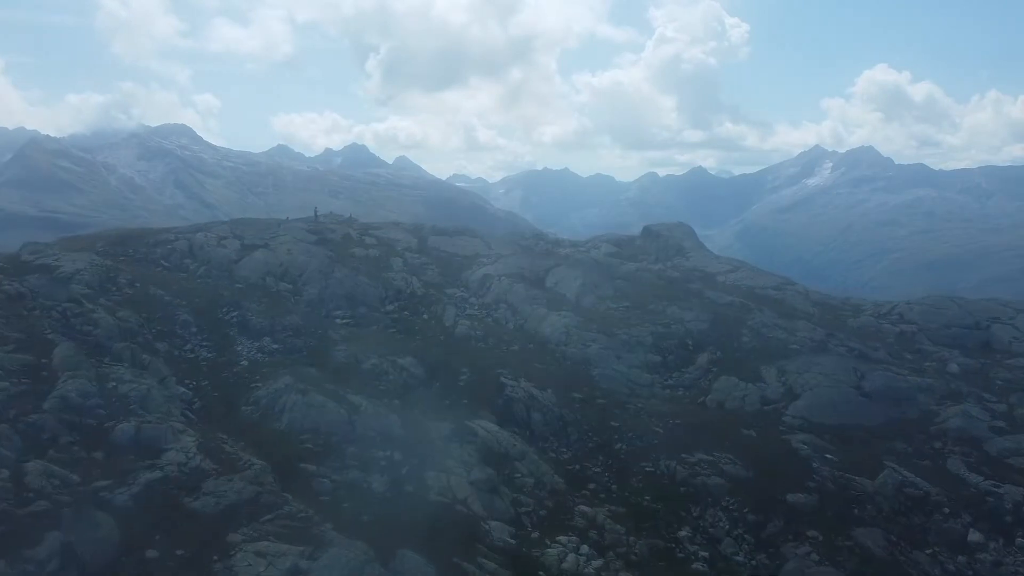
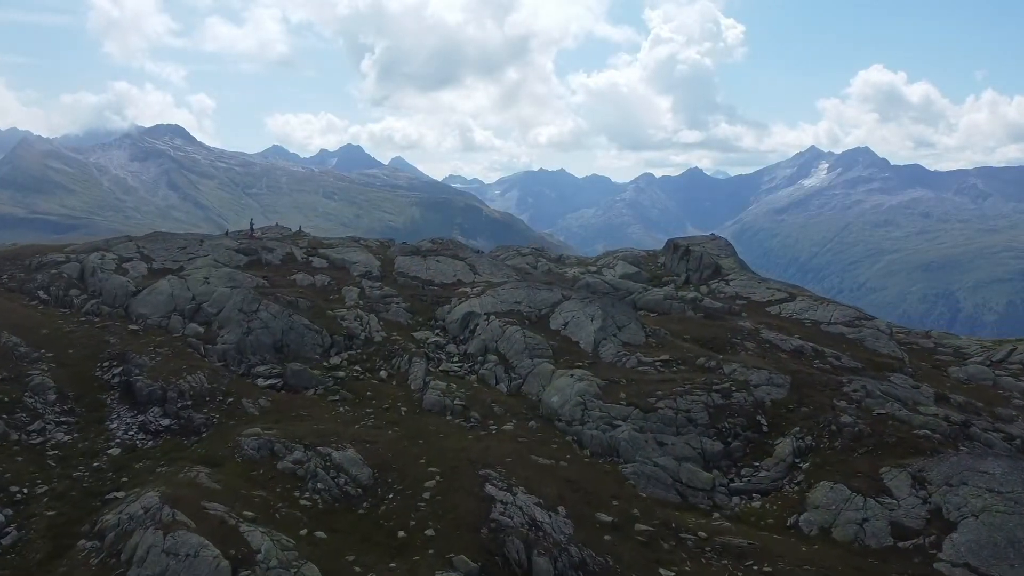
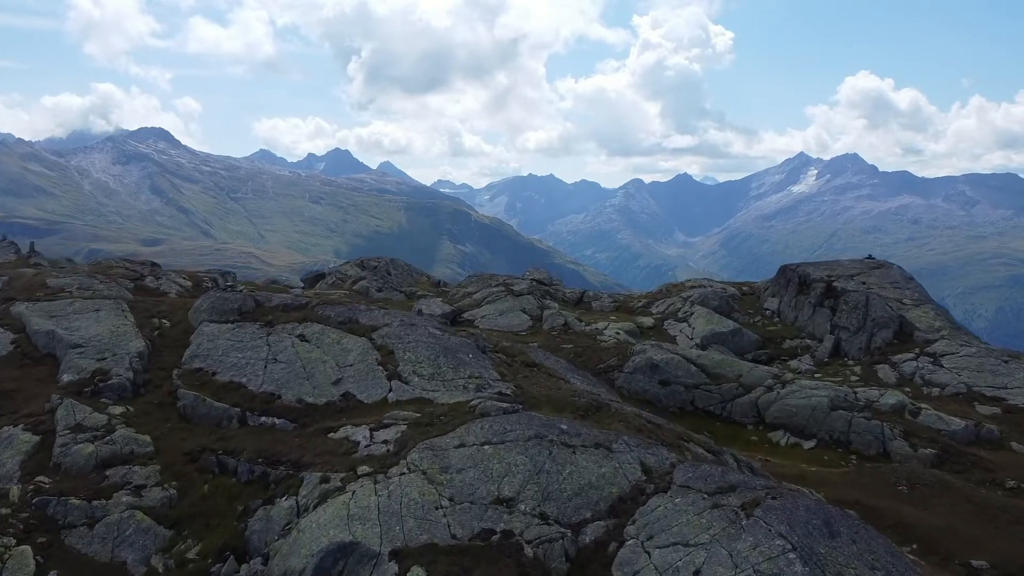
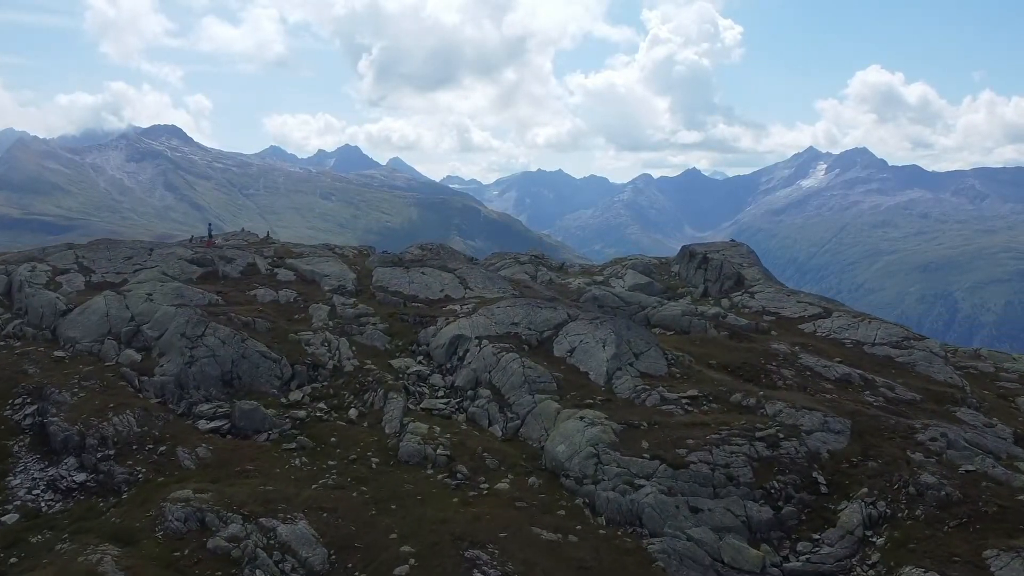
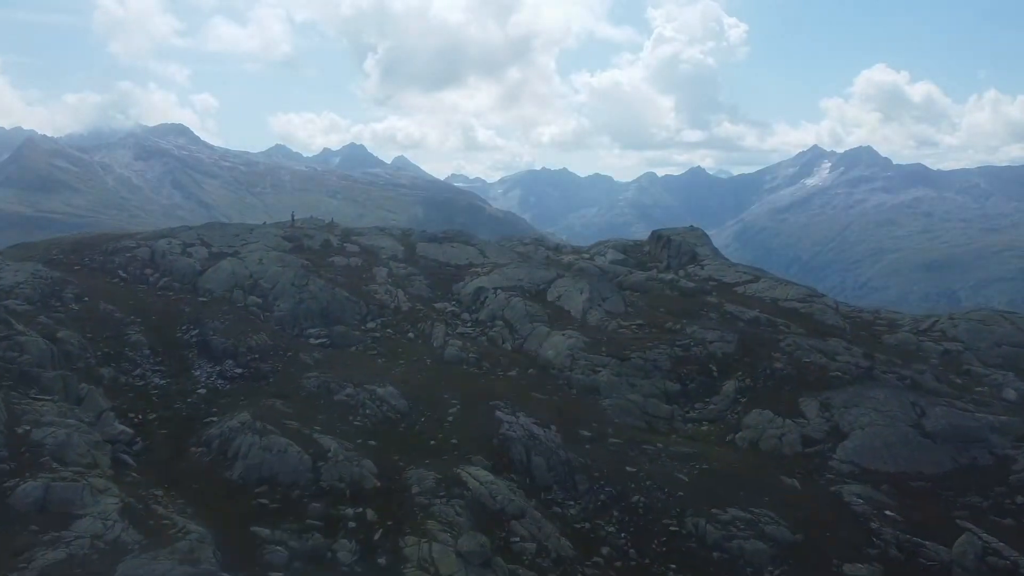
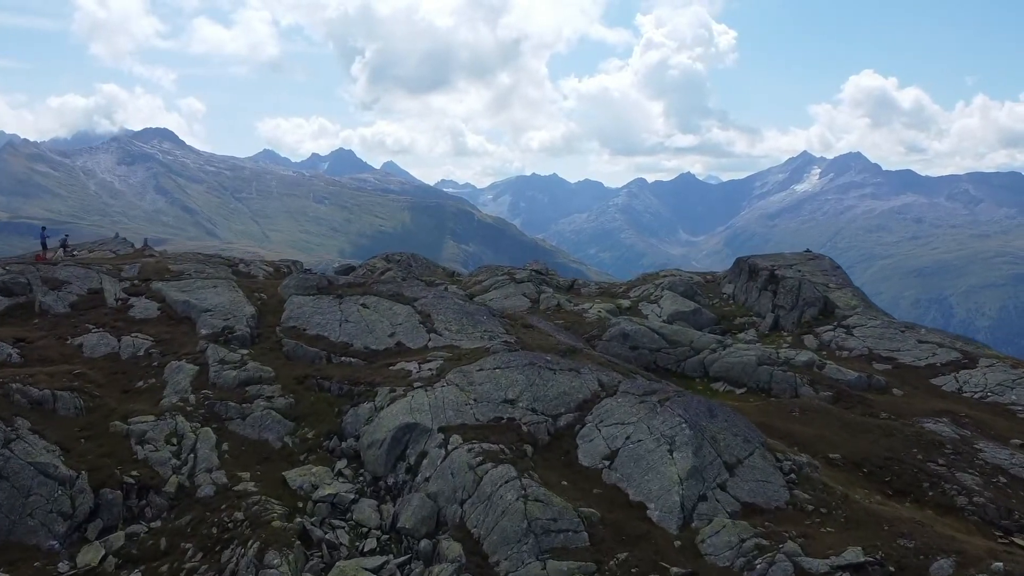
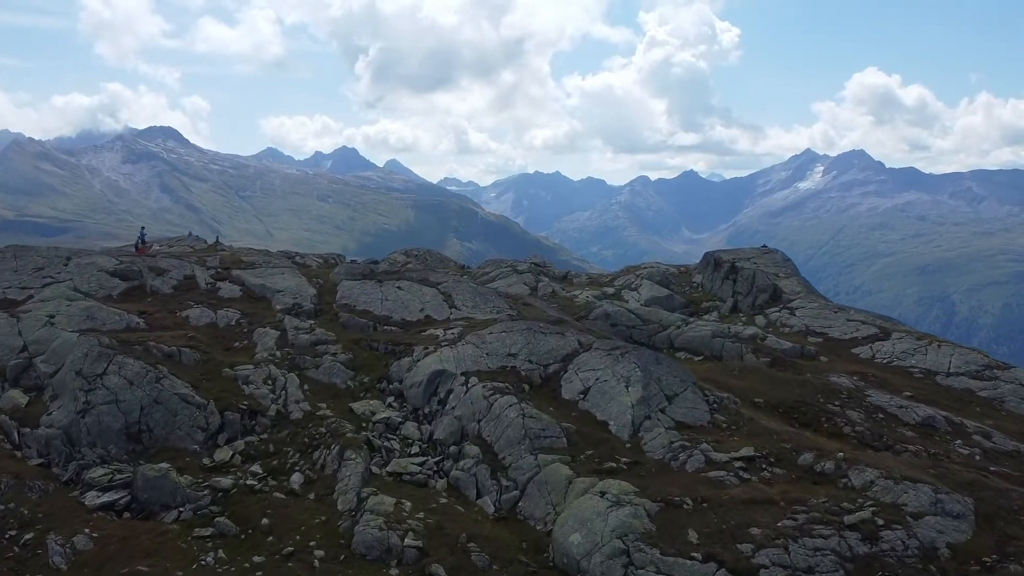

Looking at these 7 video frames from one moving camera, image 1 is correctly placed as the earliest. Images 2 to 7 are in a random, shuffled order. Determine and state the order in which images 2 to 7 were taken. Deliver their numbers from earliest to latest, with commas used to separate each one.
5, 2, 4, 7, 6, 3
